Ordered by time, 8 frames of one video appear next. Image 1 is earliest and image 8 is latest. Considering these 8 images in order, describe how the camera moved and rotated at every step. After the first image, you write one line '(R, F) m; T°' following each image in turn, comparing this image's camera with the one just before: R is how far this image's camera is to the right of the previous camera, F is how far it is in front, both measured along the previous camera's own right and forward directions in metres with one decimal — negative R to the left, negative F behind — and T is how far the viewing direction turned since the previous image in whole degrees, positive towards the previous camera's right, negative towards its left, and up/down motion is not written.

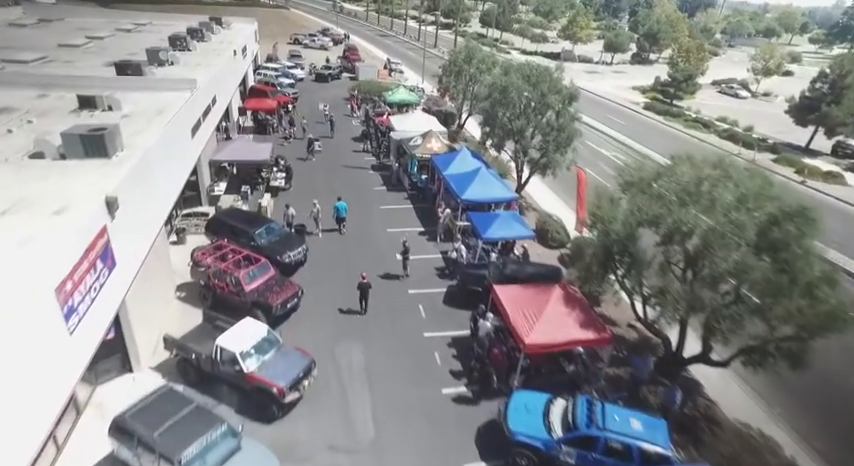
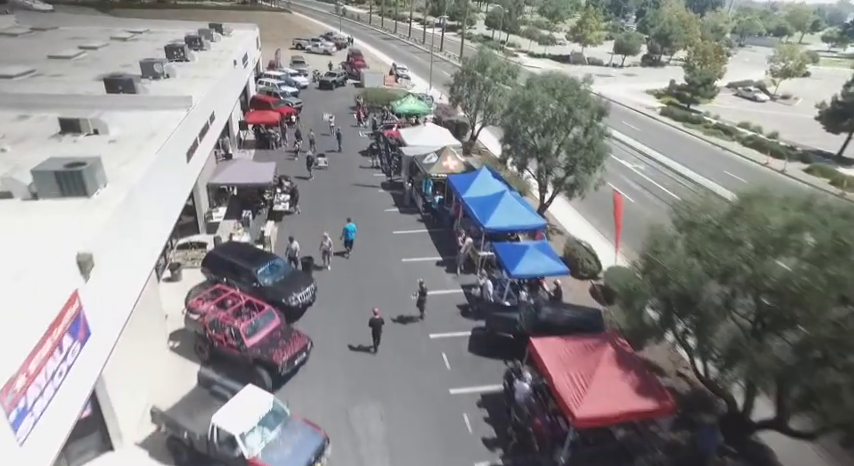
(-0.6, +1.9) m; 0°
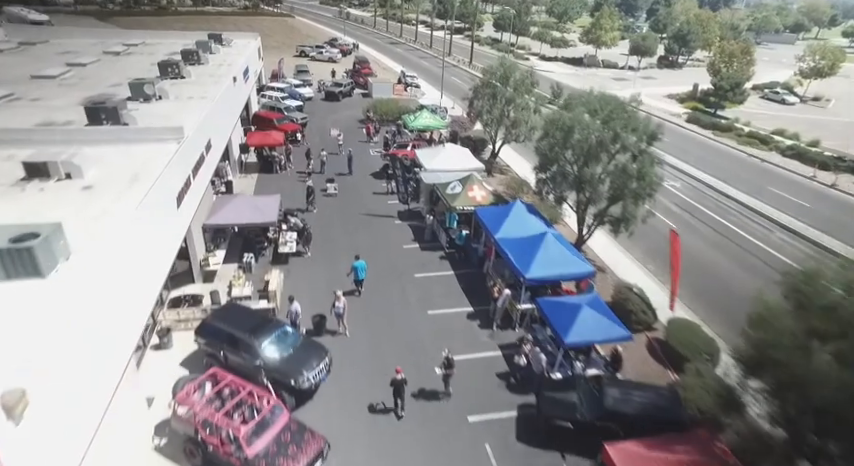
(-0.8, +2.7) m; -1°
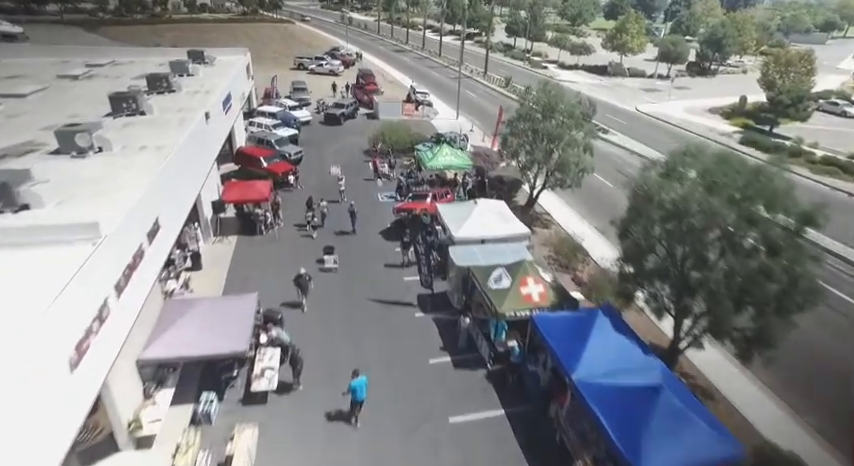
(-0.9, +6.0) m; -1°
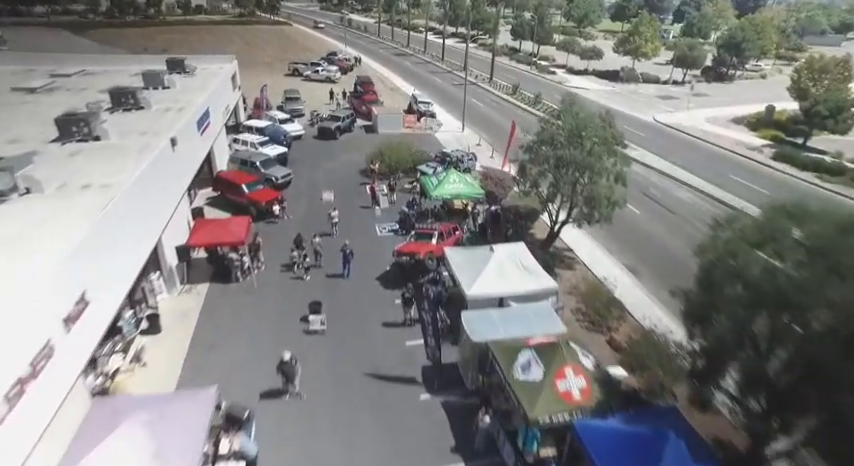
(-0.2, +3.4) m; 0°
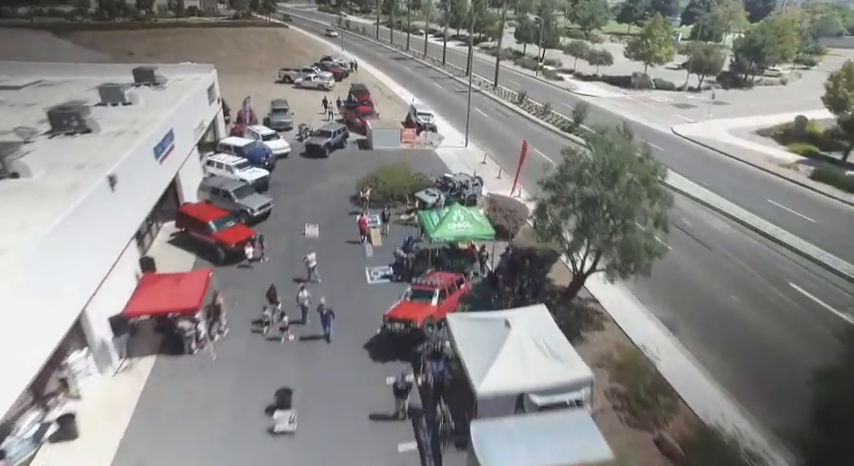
(+0.1, +3.6) m; 0°
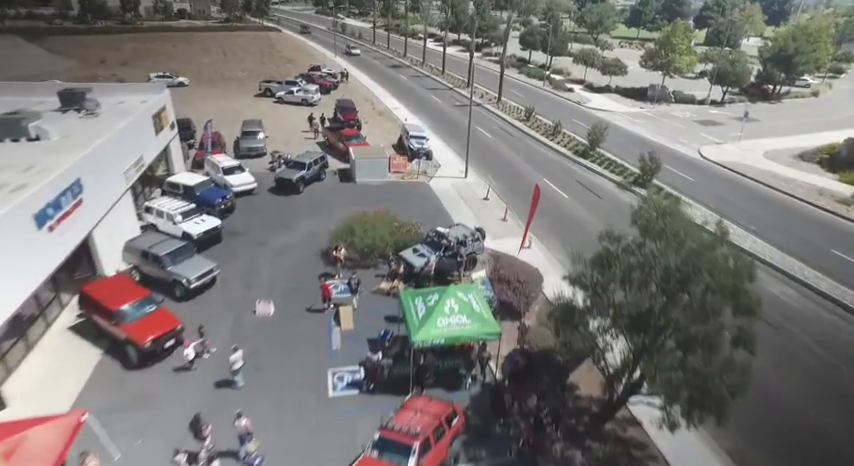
(+0.6, +5.1) m; 0°
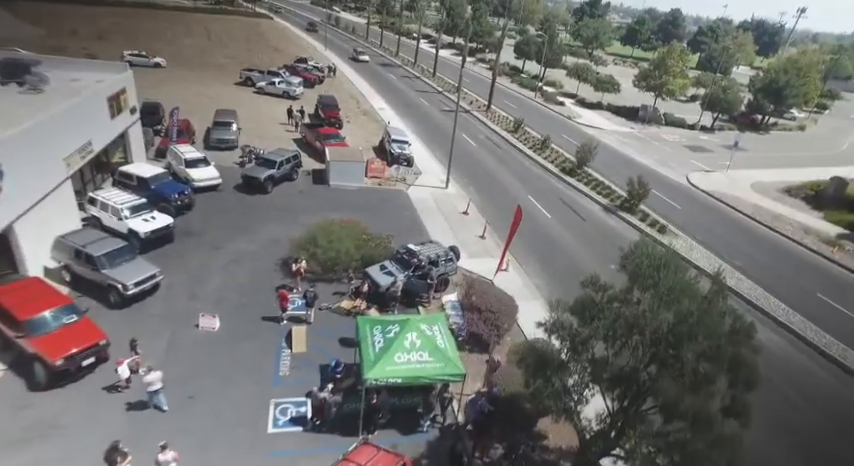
(+0.4, +1.5) m; +2°
